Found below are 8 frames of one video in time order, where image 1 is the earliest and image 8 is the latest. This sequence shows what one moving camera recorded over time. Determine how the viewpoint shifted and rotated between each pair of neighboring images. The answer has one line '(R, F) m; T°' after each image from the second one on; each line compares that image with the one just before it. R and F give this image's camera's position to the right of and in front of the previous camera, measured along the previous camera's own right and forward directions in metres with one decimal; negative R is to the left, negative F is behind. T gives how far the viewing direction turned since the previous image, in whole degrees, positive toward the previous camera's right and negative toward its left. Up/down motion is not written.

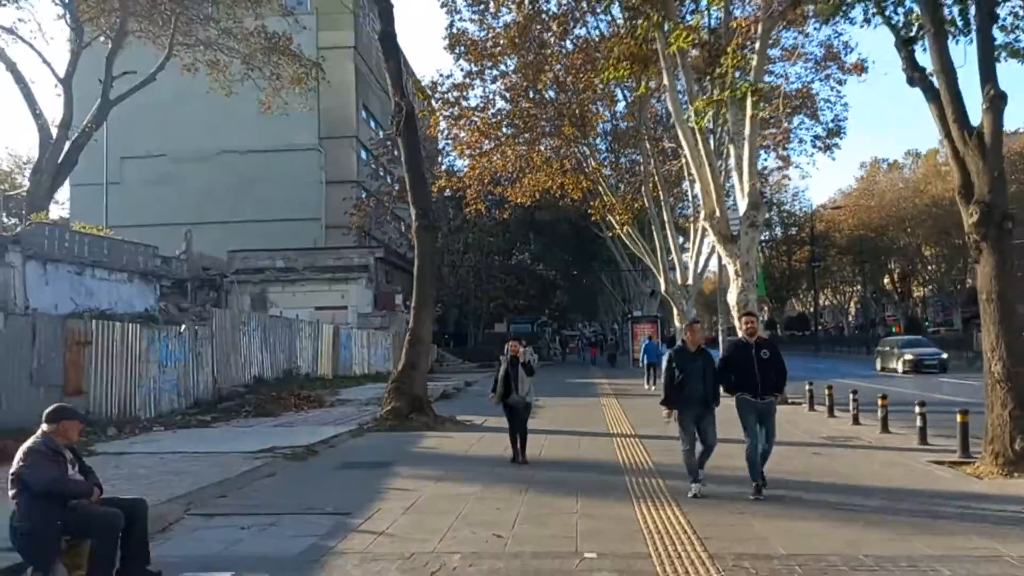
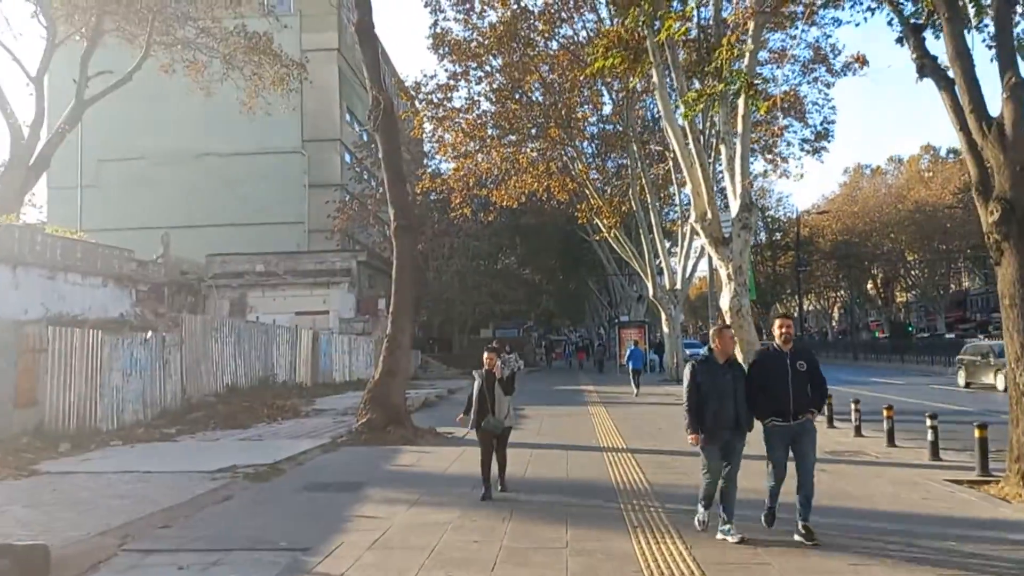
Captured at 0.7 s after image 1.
(0.0, +0.8) m; +1°
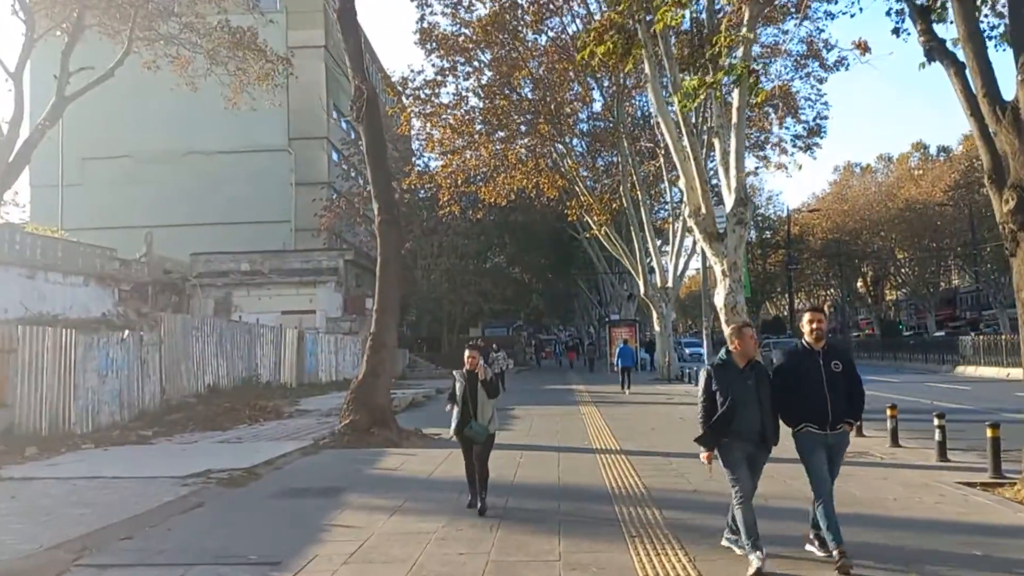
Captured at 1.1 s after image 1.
(0.0, +0.5) m; +1°
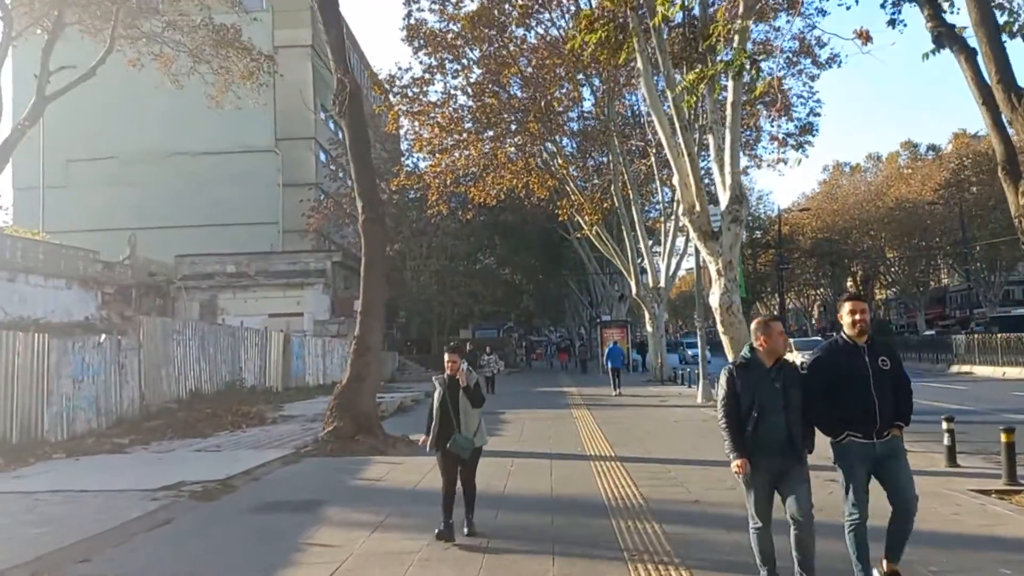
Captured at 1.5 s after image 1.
(0.0, +0.5) m; +1°
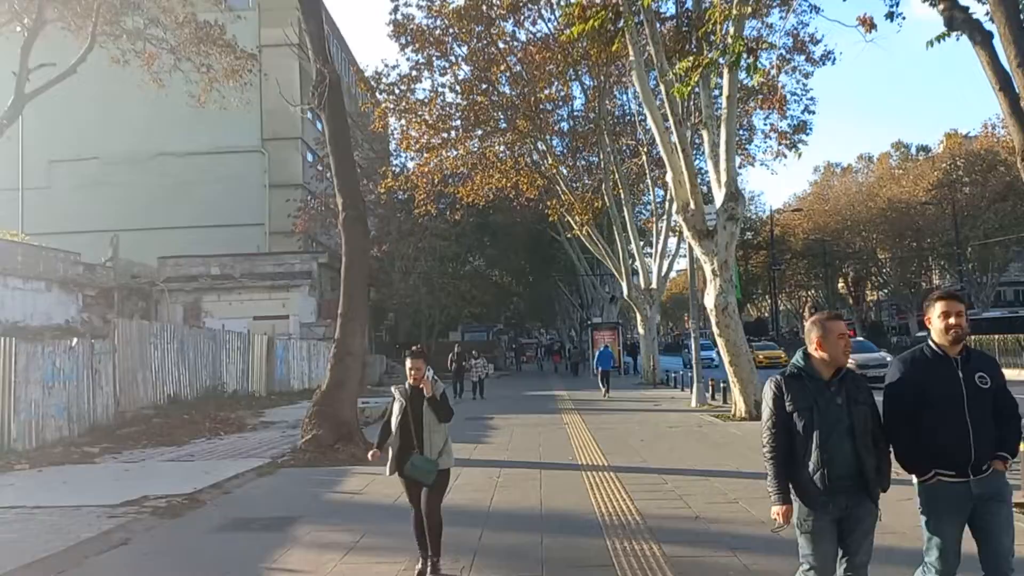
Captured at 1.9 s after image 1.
(0.0, +0.6) m; +1°
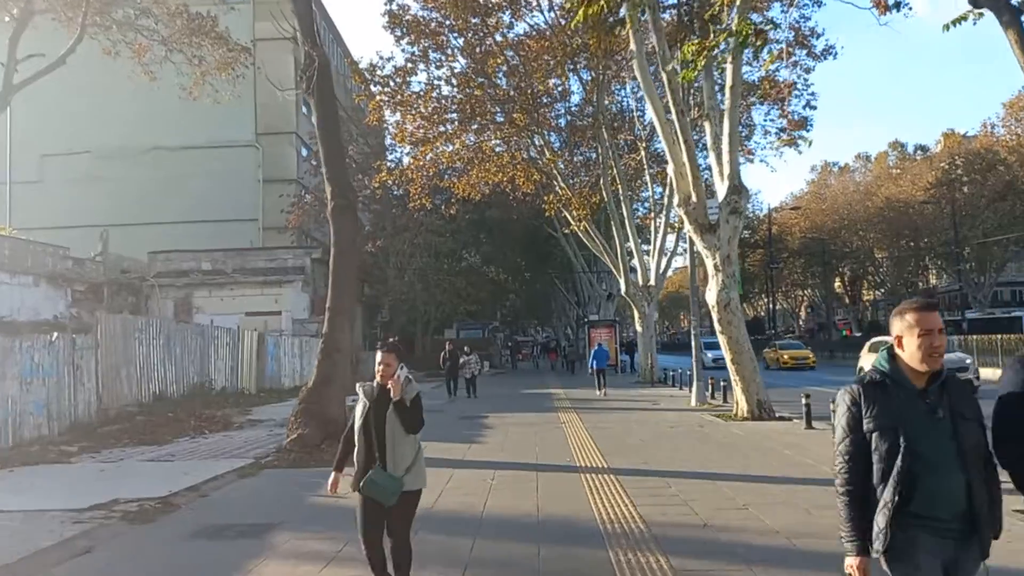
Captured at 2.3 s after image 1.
(0.0, +0.5) m; 0°
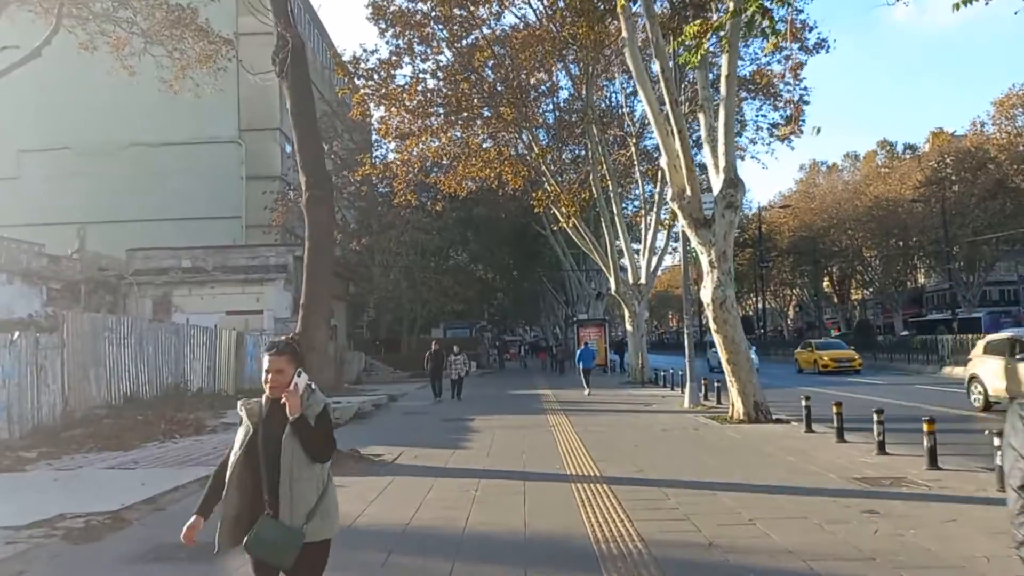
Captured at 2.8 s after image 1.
(0.0, +0.7) m; +1°
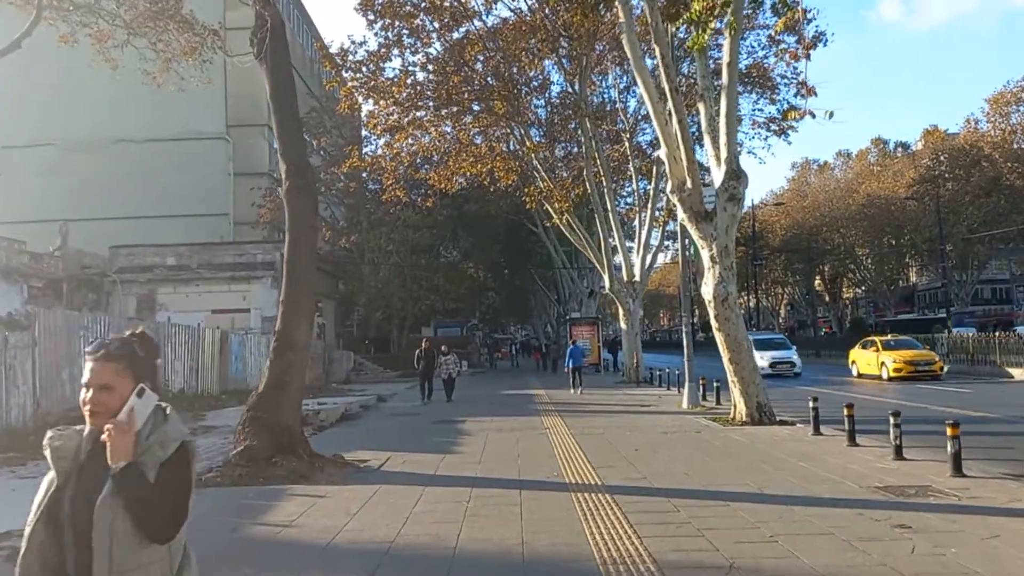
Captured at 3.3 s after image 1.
(0.0, +0.7) m; +1°
